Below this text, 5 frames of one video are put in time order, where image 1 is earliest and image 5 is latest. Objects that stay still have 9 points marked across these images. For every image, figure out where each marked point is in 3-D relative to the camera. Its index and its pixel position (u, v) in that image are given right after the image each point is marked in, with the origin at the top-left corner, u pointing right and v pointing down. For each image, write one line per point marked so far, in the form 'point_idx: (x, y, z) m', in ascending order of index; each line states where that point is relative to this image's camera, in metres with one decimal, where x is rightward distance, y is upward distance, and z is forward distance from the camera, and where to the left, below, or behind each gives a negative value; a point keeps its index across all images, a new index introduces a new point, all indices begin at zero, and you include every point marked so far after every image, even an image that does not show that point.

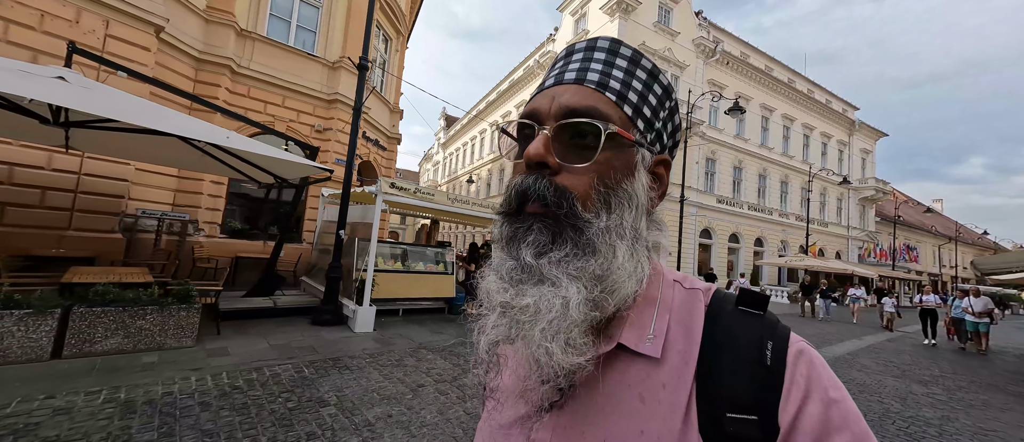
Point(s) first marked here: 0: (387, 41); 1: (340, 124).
0: (-4.7, +6.8, +13.1) m
1: (-5.2, +3.0, +10.5) m
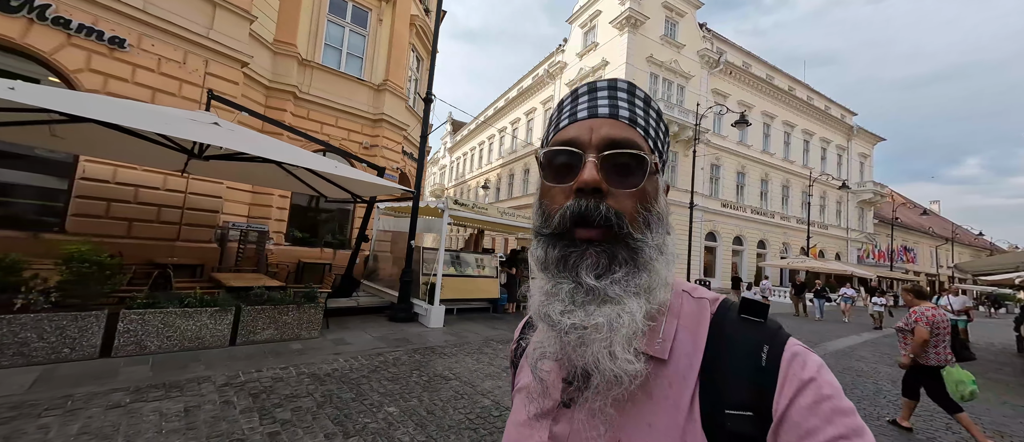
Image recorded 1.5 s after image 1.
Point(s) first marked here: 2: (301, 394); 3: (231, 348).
0: (-3.7, +6.6, +14.2) m
1: (-4.3, +2.7, +11.5) m
2: (-2.2, -1.8, +3.6) m
3: (-3.6, -1.7, +4.6) m
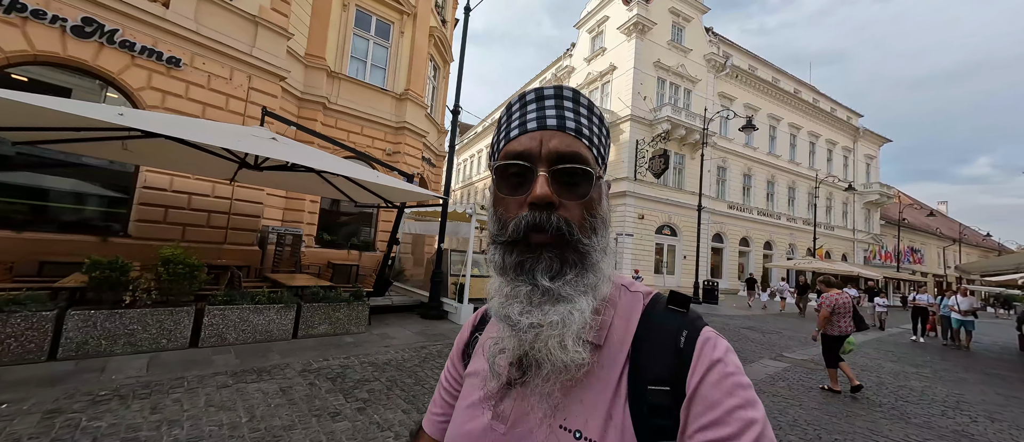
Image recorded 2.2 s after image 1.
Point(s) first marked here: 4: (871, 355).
0: (-3.1, +6.4, +14.7) m
1: (-3.7, +2.6, +12.1) m
2: (-1.7, -1.9, +4.1) m
3: (-3.1, -1.8, +5.1) m
4: (+9.0, -3.4, +8.7) m
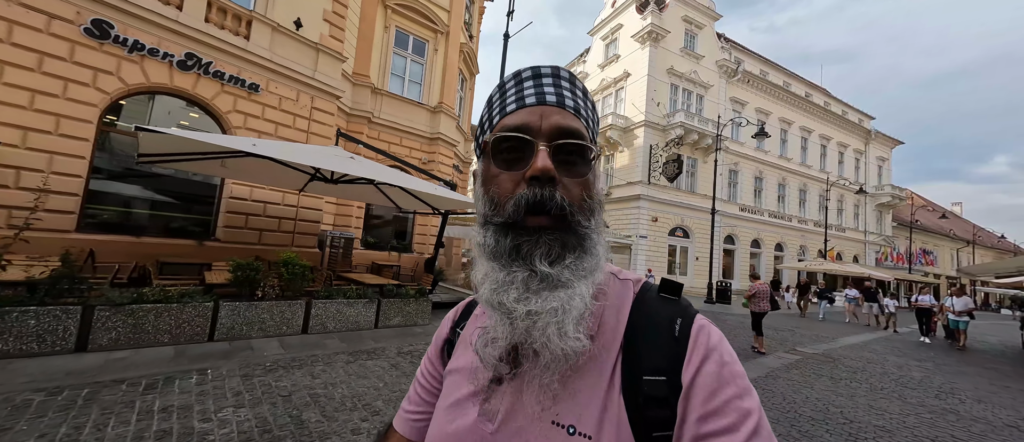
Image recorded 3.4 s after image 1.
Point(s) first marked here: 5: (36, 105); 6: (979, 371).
0: (-2.1, +6.3, +15.7) m
1: (-2.7, +2.4, +13.1) m
2: (-0.8, -2.0, +5.0) m
3: (-2.3, -1.9, +6.1) m
4: (+10.0, -3.5, +9.4) m
5: (-8.1, +2.0, +6.0) m
6: (+10.9, -3.5, +8.1) m
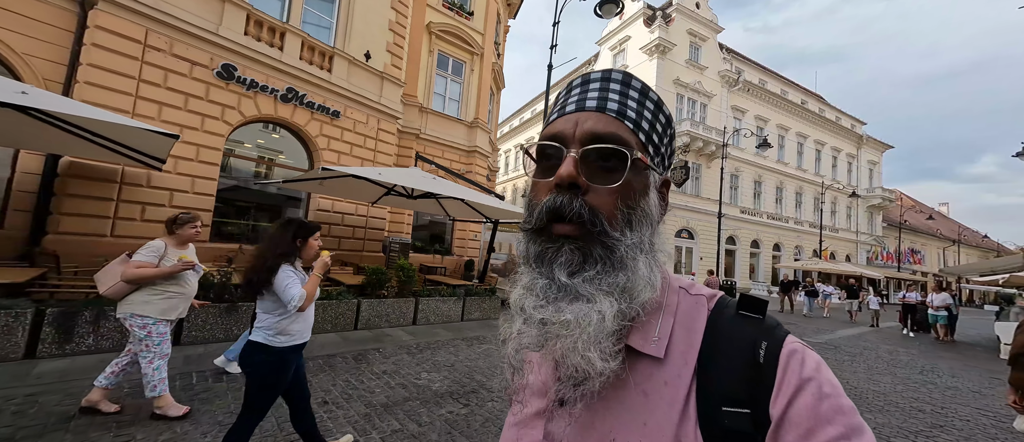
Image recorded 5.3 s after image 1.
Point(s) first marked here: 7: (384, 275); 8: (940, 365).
0: (-0.9, +6.1, +17.0) m
1: (-1.5, +2.2, +14.3) m
2: (+0.5, -2.2, +6.3) m
3: (-0.9, -2.2, +7.4) m
4: (+11.3, -3.7, +10.9) m
5: (-6.8, +1.7, +7.2) m
6: (+12.2, -3.7, +9.5) m
7: (-2.3, -1.0, +6.3) m
8: (+10.0, -3.4, +8.1) m
